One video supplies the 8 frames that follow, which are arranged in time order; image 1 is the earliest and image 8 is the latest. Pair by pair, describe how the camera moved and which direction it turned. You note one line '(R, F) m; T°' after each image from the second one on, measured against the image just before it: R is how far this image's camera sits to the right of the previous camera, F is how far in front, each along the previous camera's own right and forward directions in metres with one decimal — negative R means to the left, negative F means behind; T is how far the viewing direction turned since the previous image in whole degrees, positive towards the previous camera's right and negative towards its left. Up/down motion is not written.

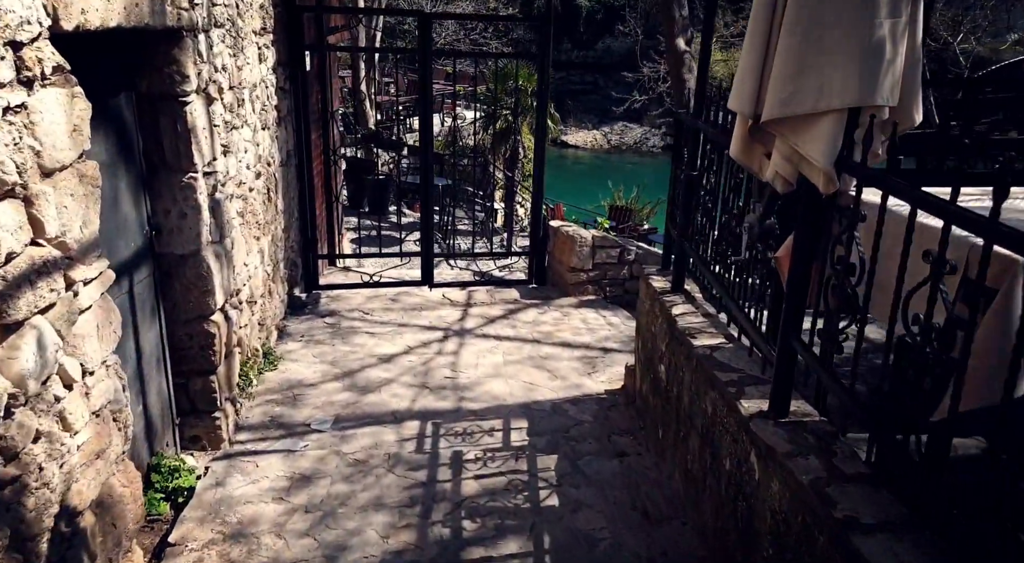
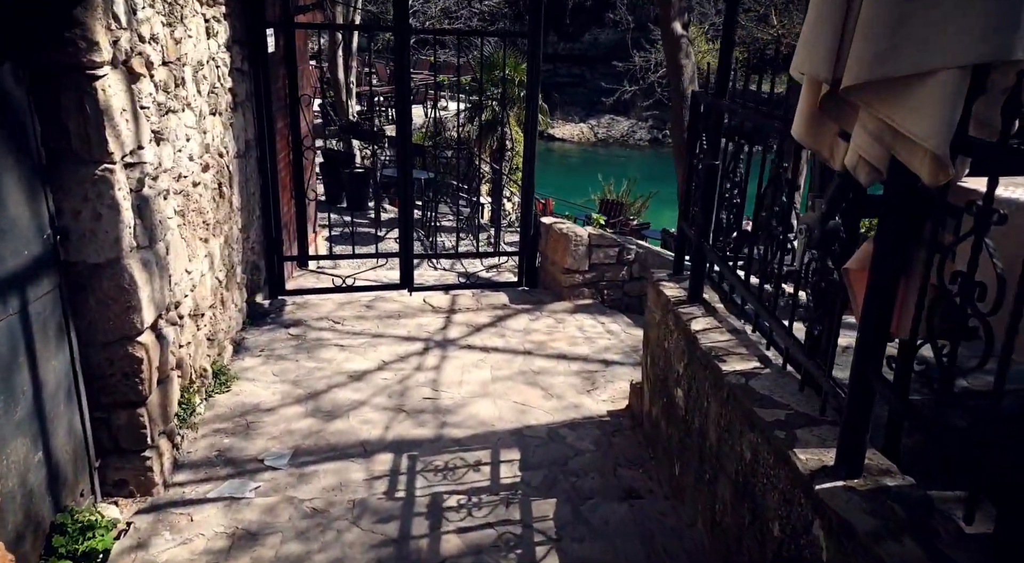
(0.0, +0.5) m; +1°
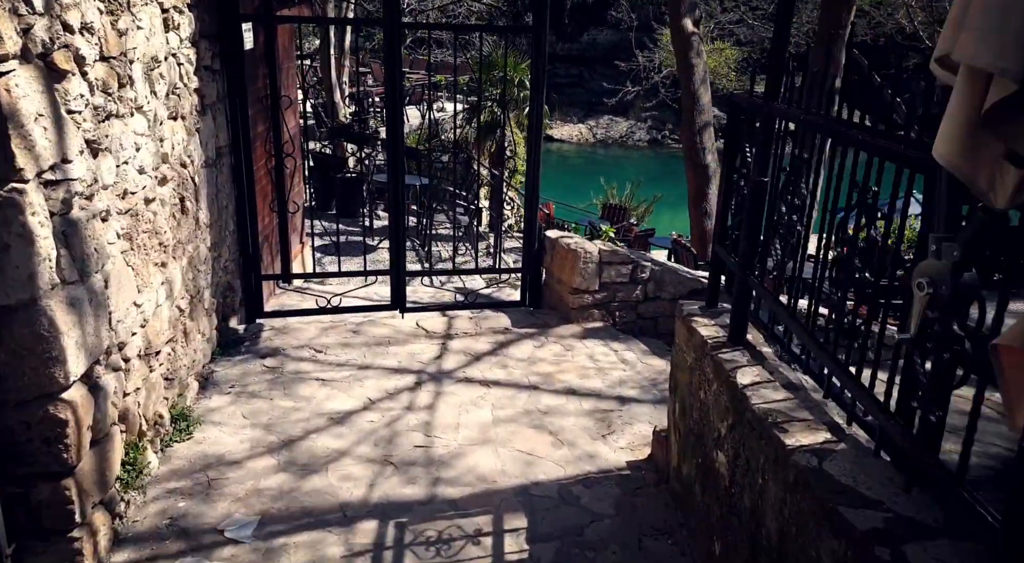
(0.0, +0.4) m; 0°
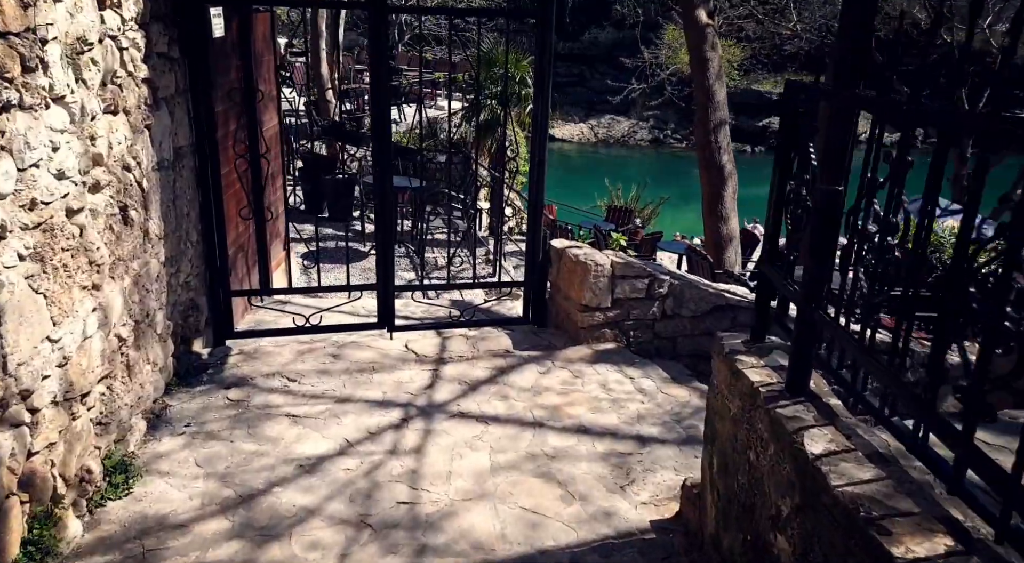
(0.0, +0.5) m; 0°
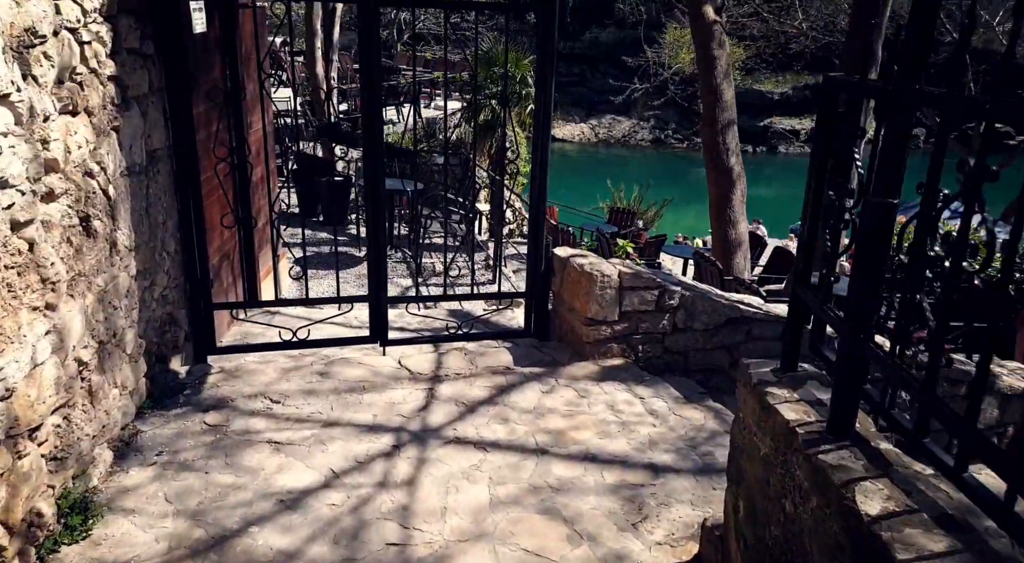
(0.0, +0.2) m; 0°
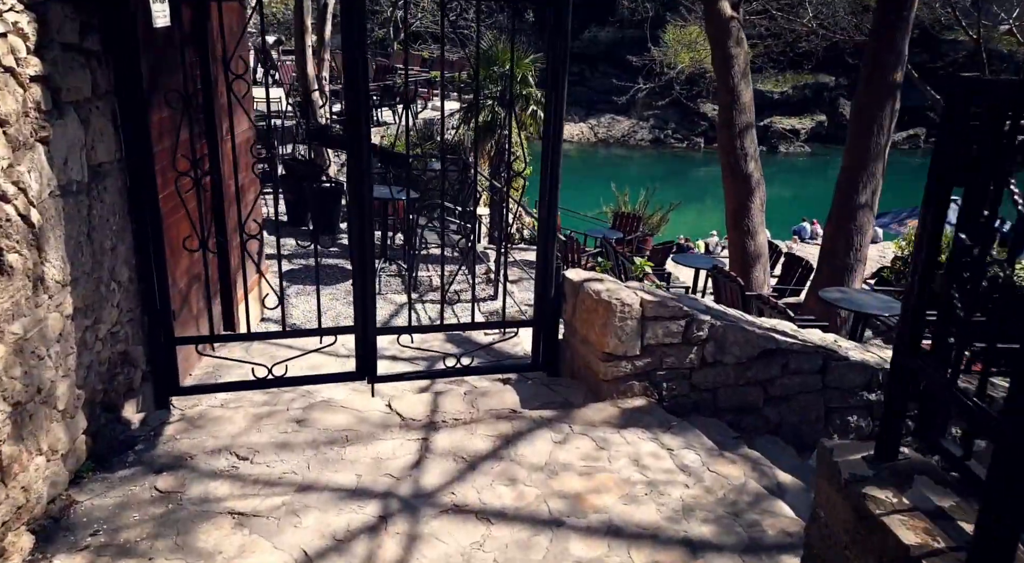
(0.0, +0.5) m; 0°
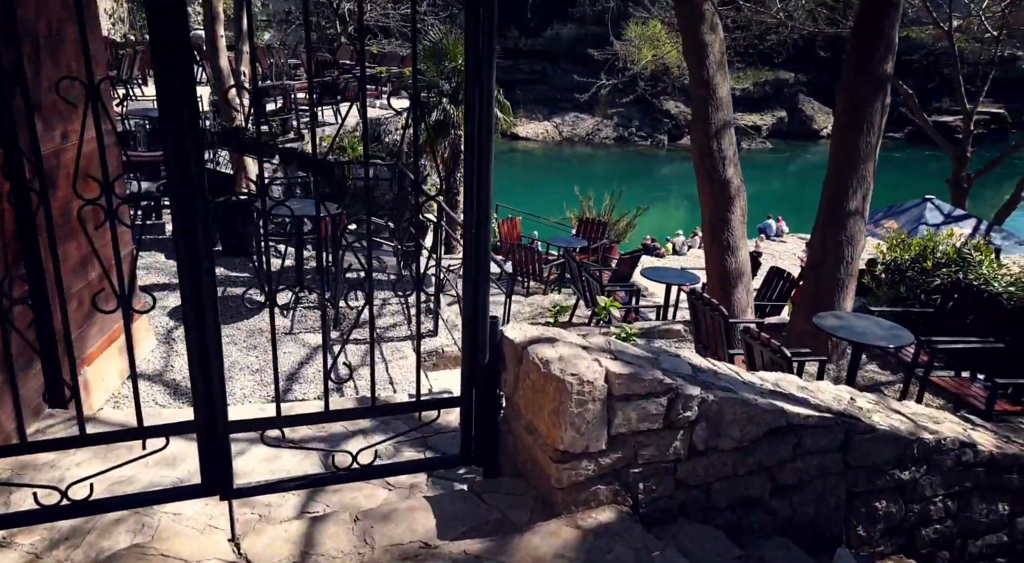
(+0.2, +0.9) m; +3°
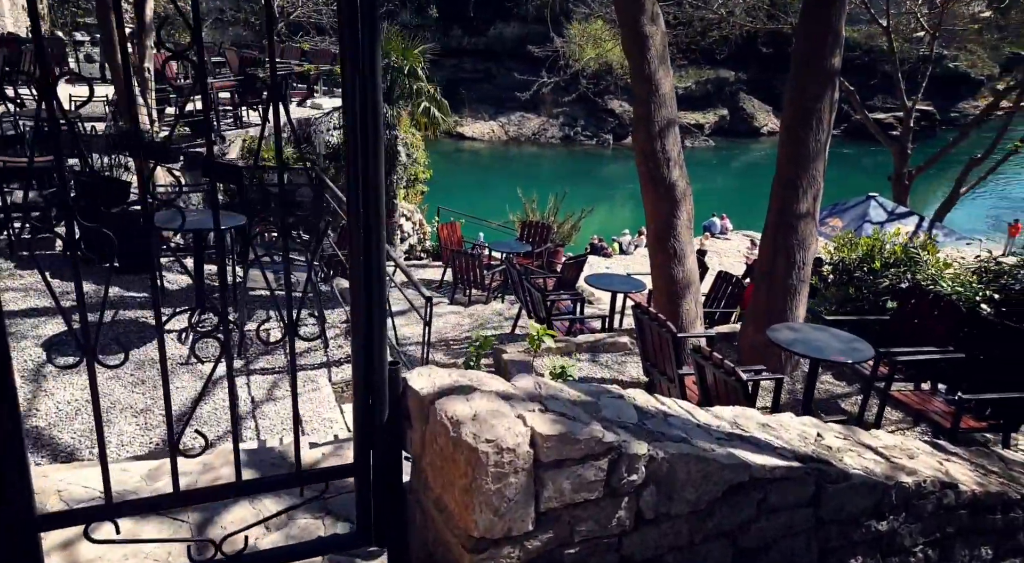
(+0.1, +0.5) m; +4°
